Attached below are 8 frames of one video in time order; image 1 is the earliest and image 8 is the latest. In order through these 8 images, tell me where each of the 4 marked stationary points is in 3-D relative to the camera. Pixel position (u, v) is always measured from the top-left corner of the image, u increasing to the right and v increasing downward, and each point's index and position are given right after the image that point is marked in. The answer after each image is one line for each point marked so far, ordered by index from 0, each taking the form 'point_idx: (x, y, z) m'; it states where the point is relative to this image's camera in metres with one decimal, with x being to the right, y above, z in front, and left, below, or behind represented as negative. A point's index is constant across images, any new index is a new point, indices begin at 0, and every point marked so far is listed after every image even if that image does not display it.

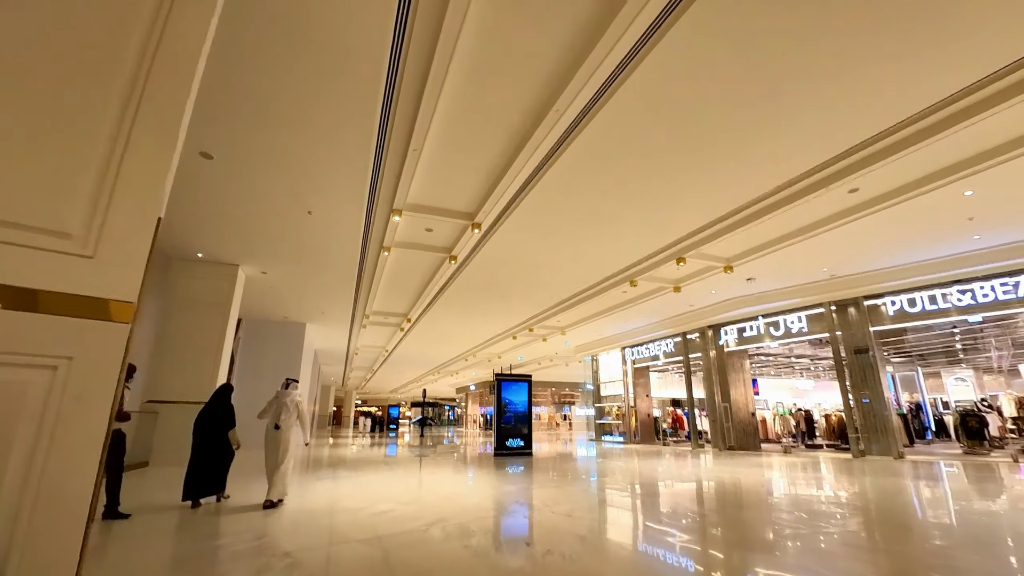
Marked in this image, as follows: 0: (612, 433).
0: (+3.3, -4.7, +15.1) m
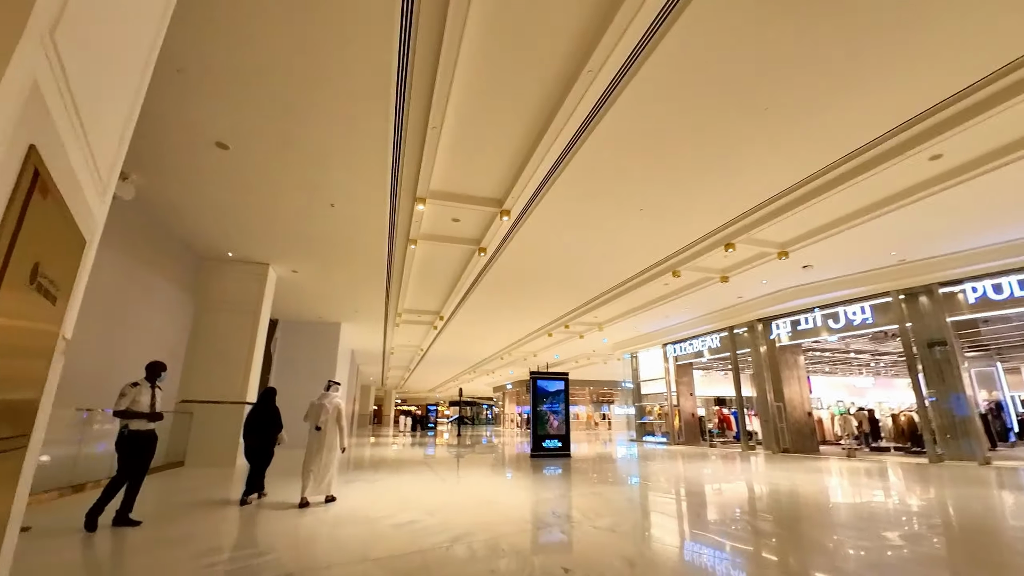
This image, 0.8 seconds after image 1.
0: (+4.4, -4.5, +14.4) m
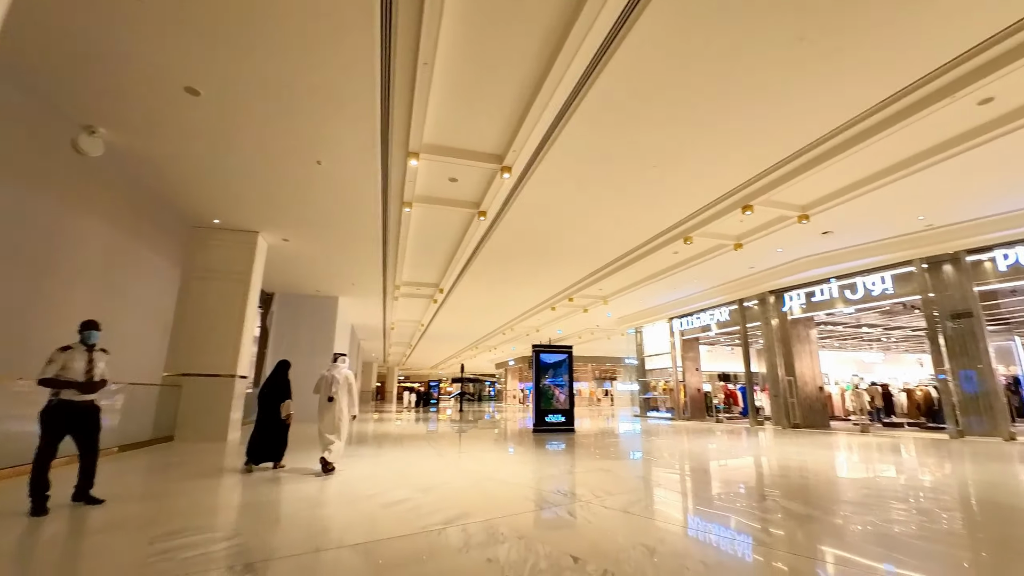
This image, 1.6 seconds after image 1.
0: (+4.5, -3.7, +14.2) m
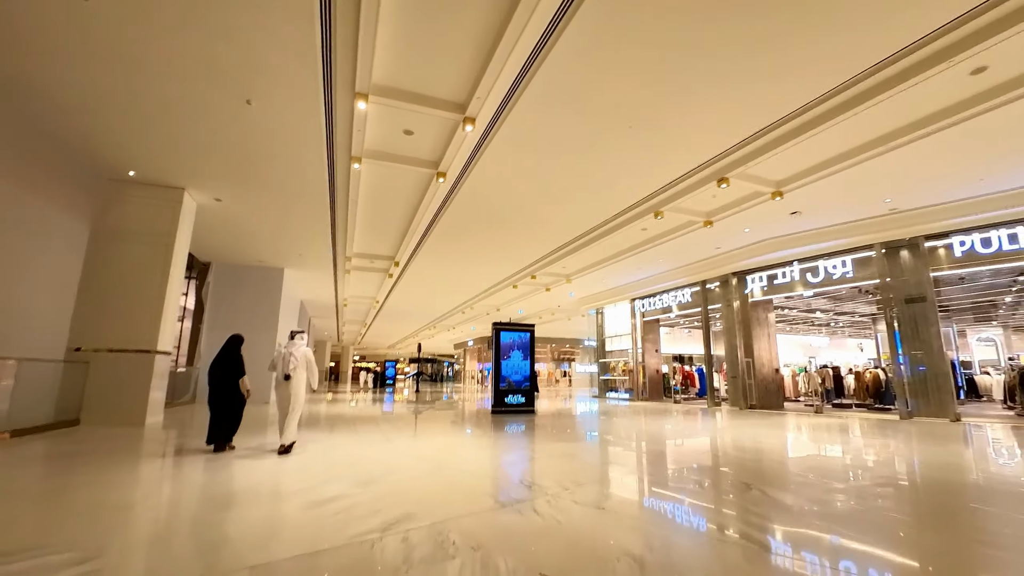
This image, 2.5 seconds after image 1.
0: (+3.2, -3.1, +14.2) m
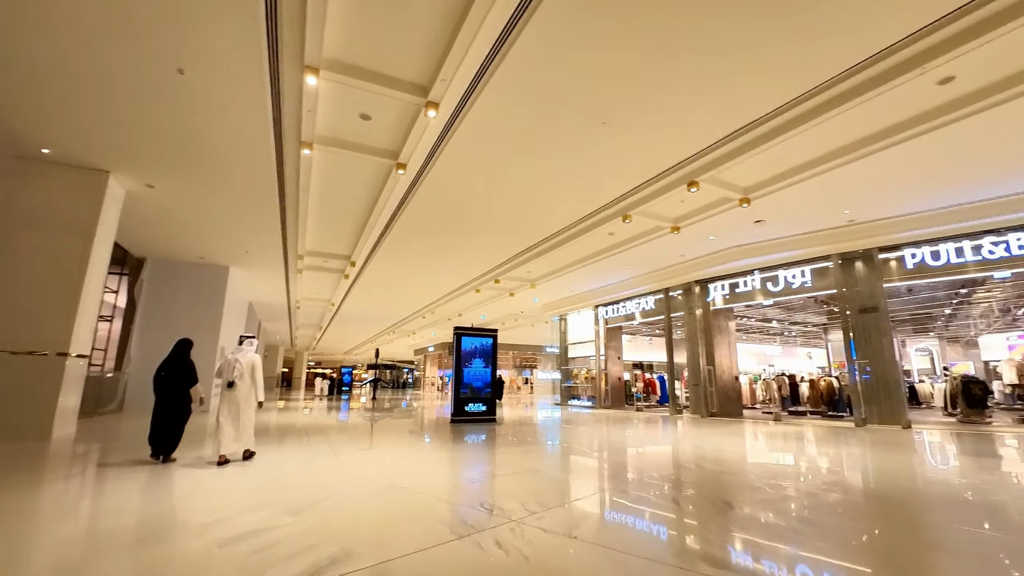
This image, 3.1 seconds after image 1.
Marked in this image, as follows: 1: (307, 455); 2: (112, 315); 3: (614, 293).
0: (+2.1, -3.3, +14.1) m
1: (-2.3, -1.9, +5.2) m
2: (-7.5, -0.5, +8.7) m
3: (+2.6, -0.1, +12.0) m
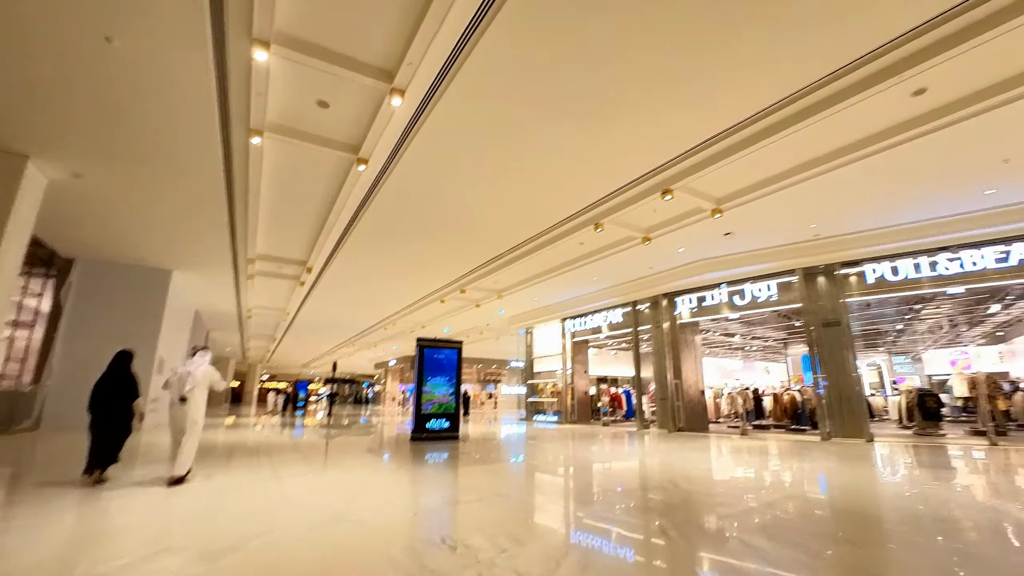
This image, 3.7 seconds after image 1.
0: (+1.0, -3.7, +13.8) m
1: (-2.6, -1.9, +4.6) m
2: (-8.1, -0.6, +7.8) m
3: (+1.8, -0.4, +11.9) m
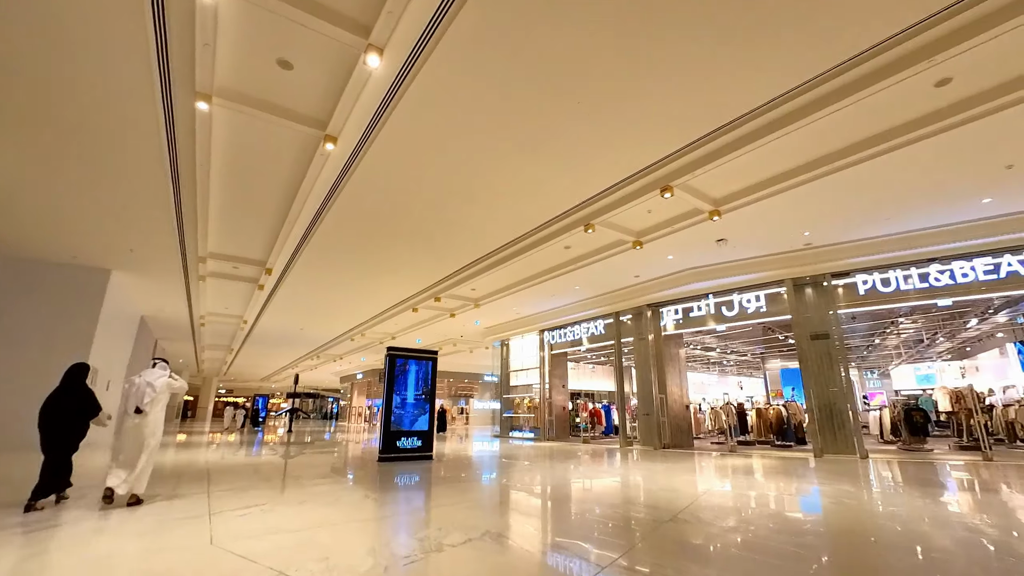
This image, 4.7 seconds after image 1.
0: (+0.2, -4.0, +13.2) m
1: (-2.8, -1.9, +3.9) m
2: (-8.4, -0.5, +6.7) m
3: (+1.2, -0.7, +11.5) m
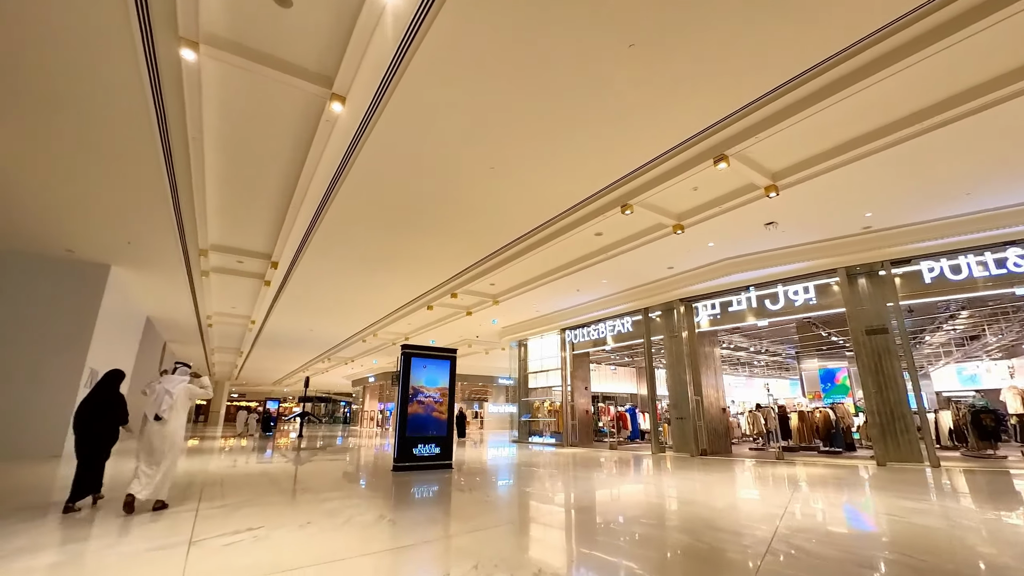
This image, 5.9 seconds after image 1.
0: (+0.8, -3.9, +12.6) m
1: (-2.5, -1.7, +3.4) m
2: (-8.0, -0.5, +6.3) m
3: (+1.7, -0.6, +10.8) m
